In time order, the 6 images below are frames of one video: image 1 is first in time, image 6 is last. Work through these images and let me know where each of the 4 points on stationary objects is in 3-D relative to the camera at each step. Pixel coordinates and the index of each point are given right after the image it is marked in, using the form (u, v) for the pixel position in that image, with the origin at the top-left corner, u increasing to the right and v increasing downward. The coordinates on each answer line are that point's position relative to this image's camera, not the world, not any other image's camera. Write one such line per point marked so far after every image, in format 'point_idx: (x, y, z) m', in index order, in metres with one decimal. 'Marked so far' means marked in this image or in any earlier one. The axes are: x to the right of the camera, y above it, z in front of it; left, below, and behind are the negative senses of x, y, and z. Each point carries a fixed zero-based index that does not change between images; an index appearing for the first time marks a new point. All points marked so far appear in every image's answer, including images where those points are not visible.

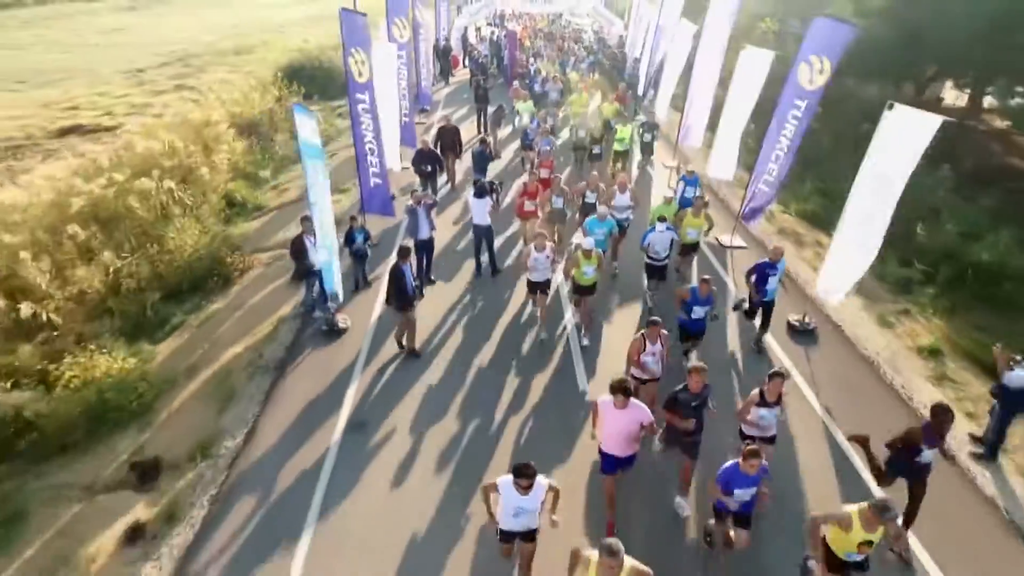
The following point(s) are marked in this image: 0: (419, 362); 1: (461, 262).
0: (-1.2, -0.9, +9.2) m
1: (-0.8, +0.5, +12.0) m
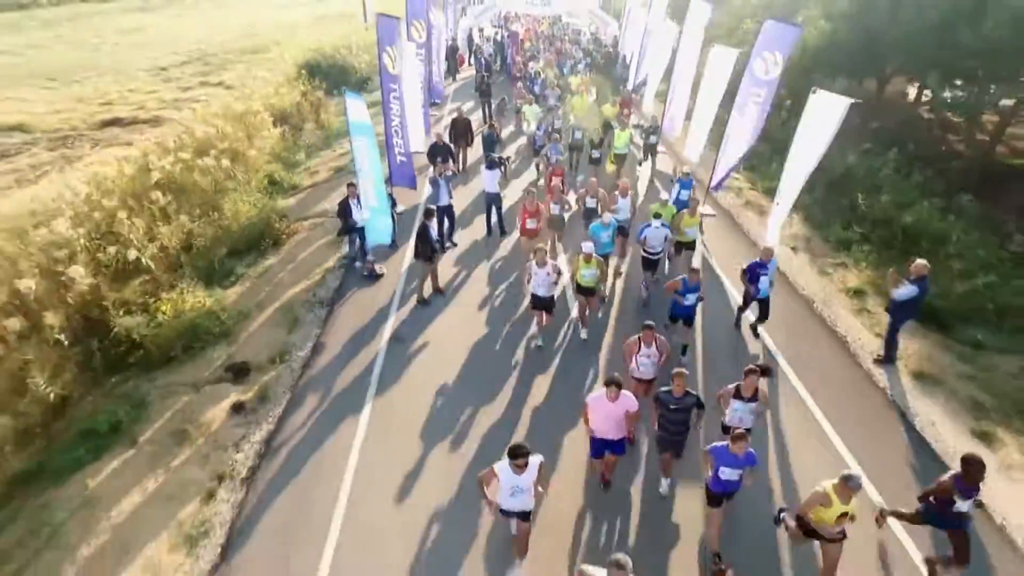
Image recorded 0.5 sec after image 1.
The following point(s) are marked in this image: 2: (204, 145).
0: (-1.1, -0.1, +11.4) m
1: (-0.8, +1.2, +14.2) m
2: (-6.4, +3.0, +15.5) m
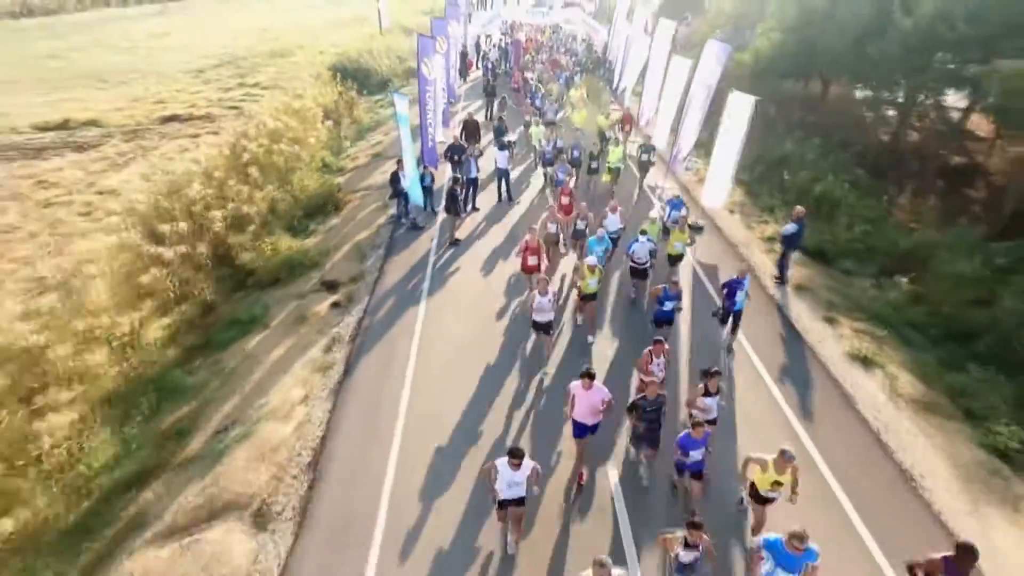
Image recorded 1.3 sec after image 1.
0: (-1.0, +1.0, +15.7) m
1: (-0.6, +2.4, +18.5) m
2: (-6.3, +4.2, +19.8) m
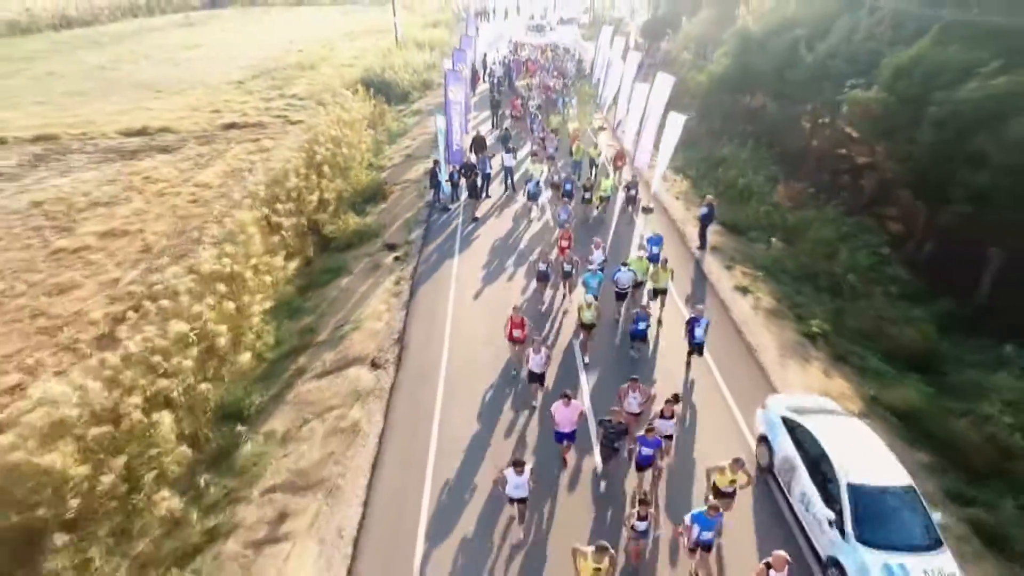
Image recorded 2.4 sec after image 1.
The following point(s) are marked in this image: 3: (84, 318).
0: (-0.9, +2.1, +22.0) m
1: (-0.5, +3.5, +24.7) m
2: (-6.2, +5.2, +26.0) m
3: (-10.2, -0.7, +17.2) m
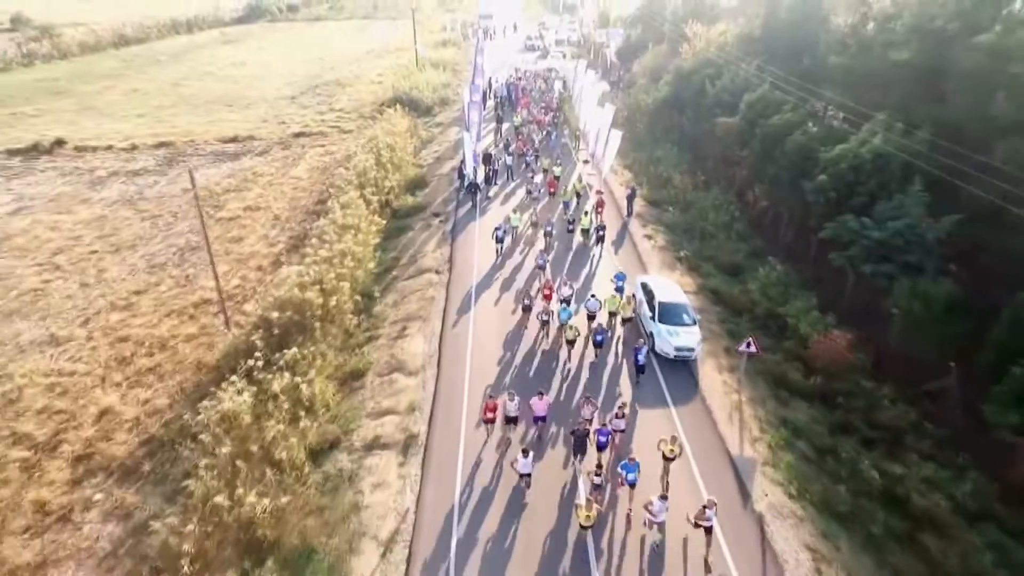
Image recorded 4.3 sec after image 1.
0: (-0.9, +4.2, +34.0) m
1: (-0.5, +5.6, +36.8) m
2: (-6.2, +7.4, +38.1) m
3: (-10.2, +1.4, +29.3) m
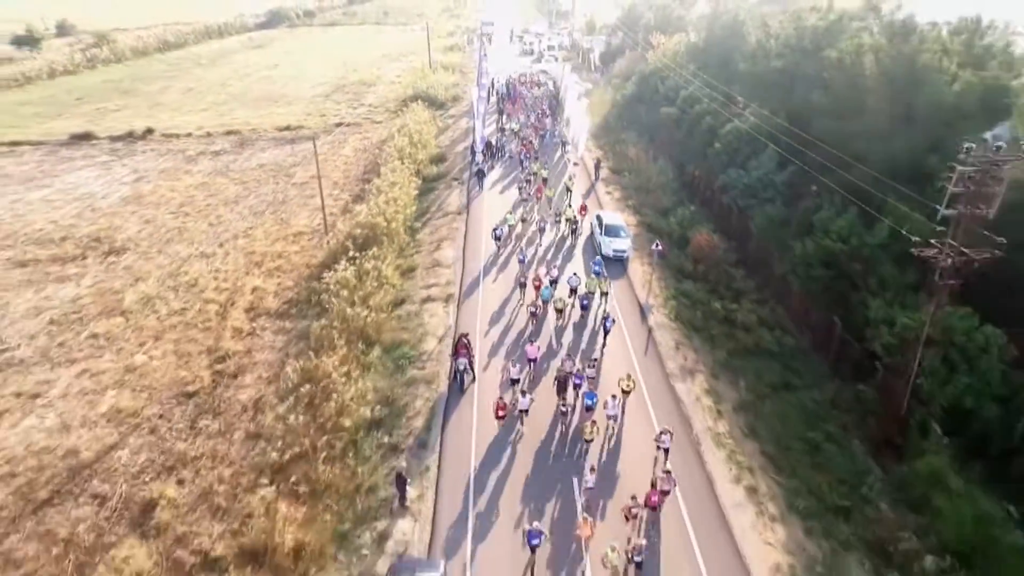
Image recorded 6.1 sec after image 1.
0: (-1.0, +7.5, +45.7) m
1: (-0.6, +8.9, +48.5) m
2: (-6.3, +10.7, +49.8) m
3: (-10.3, +4.7, +41.0) m
